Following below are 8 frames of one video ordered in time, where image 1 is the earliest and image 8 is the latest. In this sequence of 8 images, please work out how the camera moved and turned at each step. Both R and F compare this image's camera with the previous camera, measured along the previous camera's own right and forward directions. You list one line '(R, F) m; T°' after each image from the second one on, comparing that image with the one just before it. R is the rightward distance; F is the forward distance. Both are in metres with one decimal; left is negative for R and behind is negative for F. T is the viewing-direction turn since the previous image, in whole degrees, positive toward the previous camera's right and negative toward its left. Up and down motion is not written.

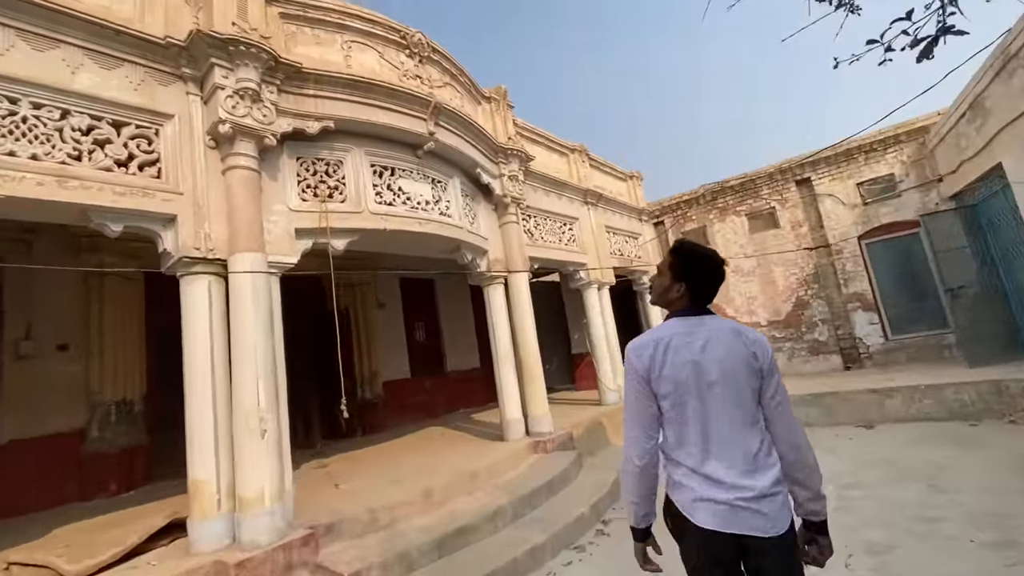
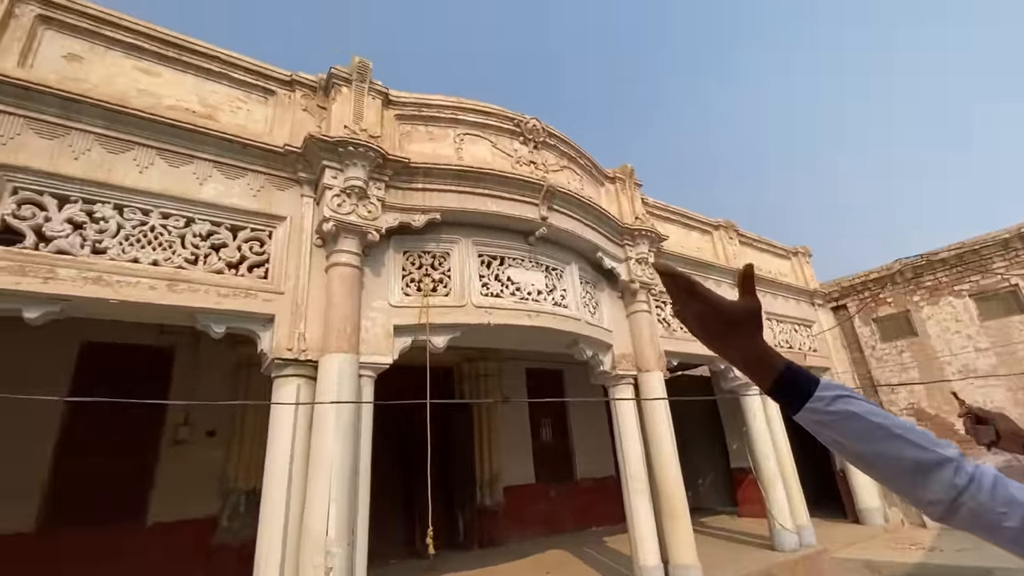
(+0.2, +1.0) m; -17°
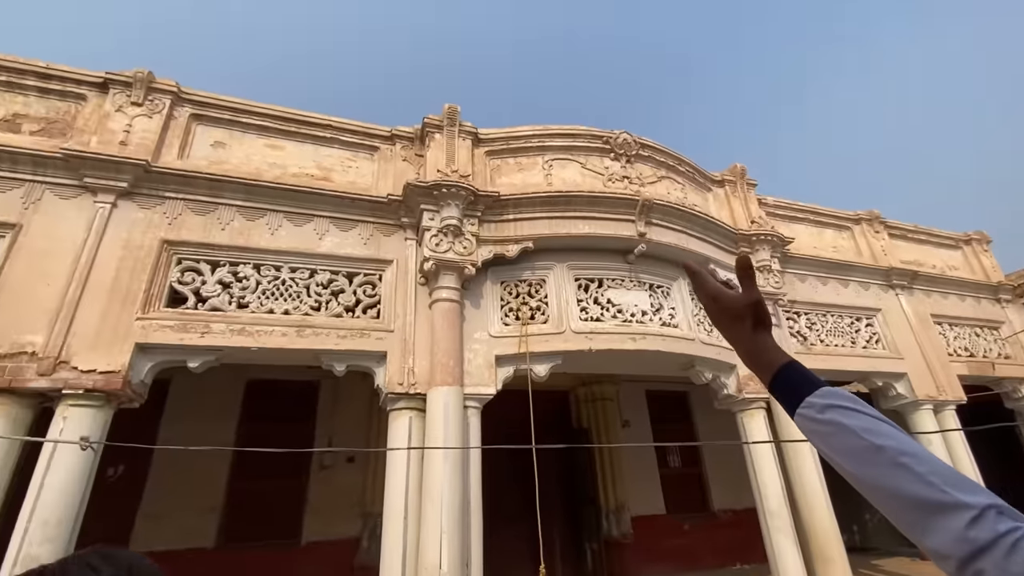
(+0.2, +0.1) m; -14°
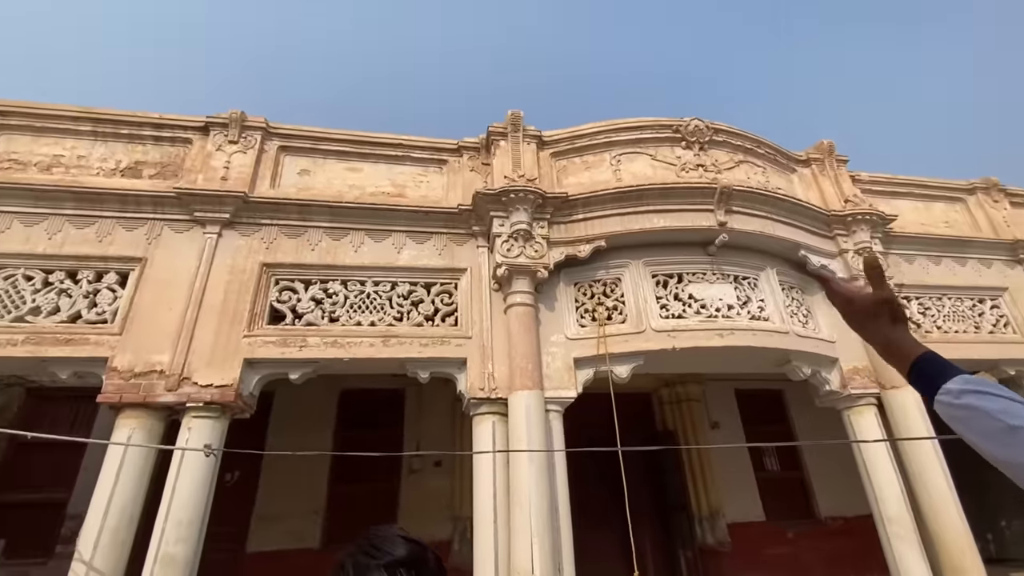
(0.0, 0.0) m; -8°
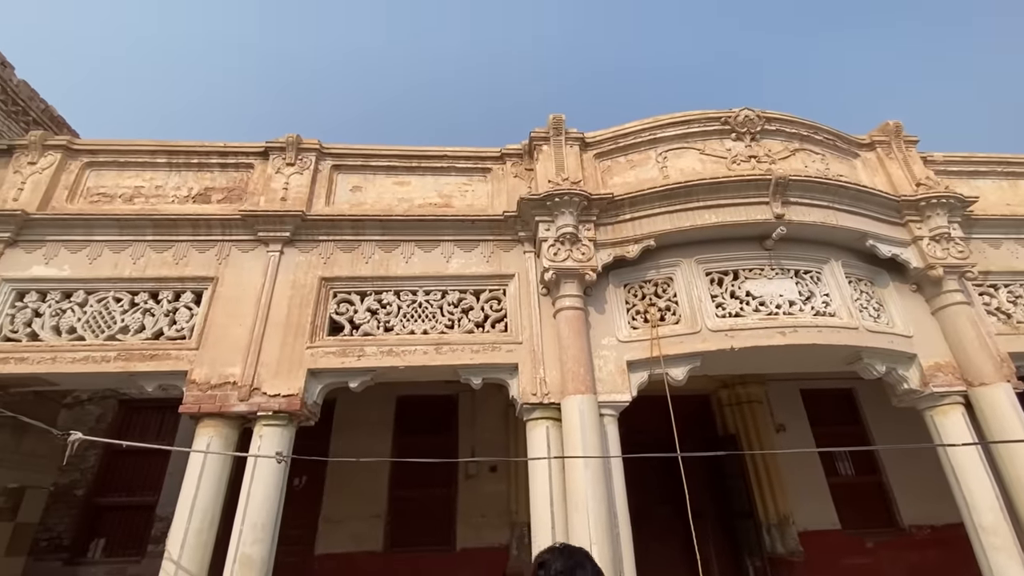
(0.0, 0.0) m; -6°
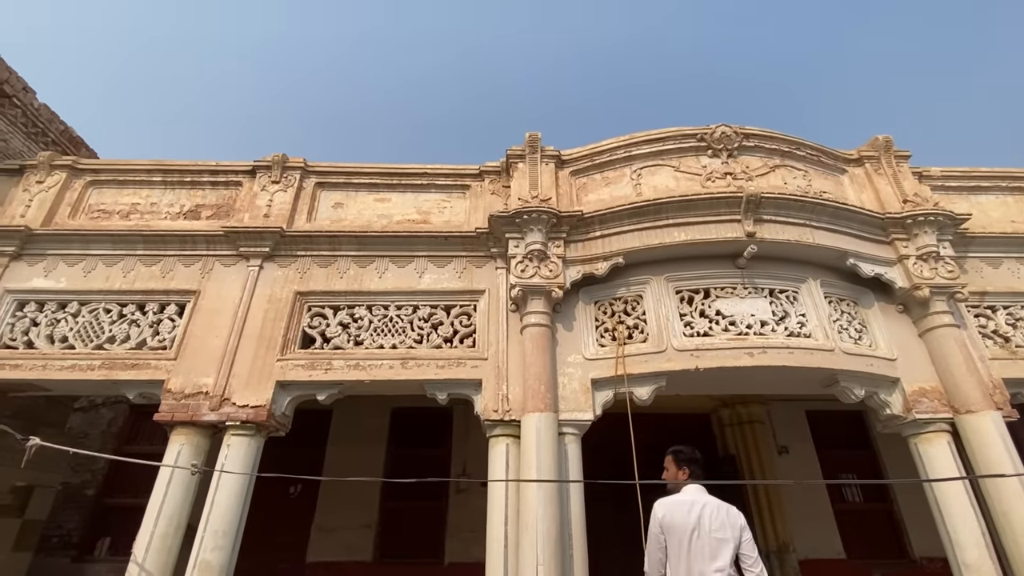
(+0.6, 0.0) m; -3°
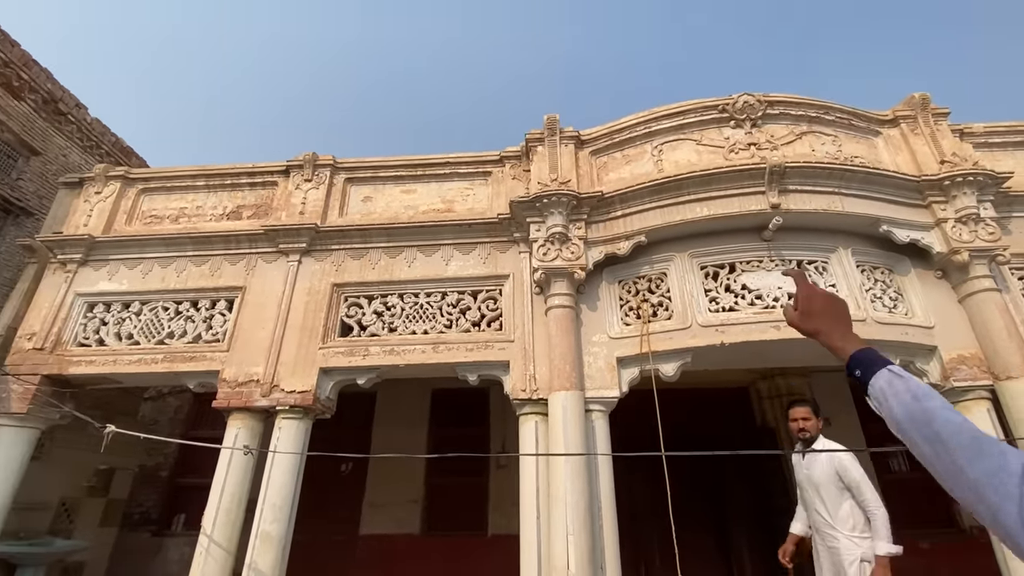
(+0.1, -0.1) m; -4°
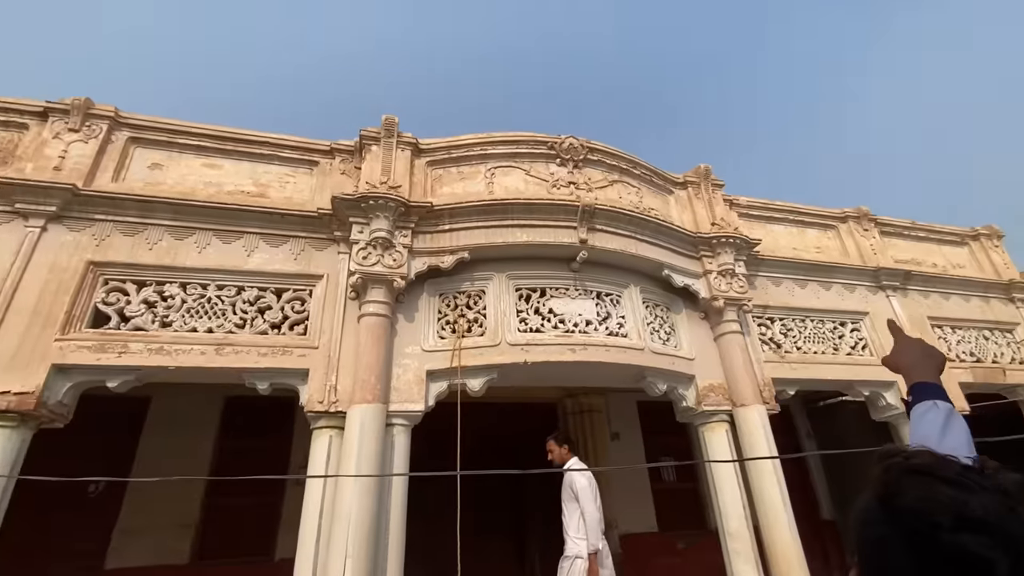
(+0.3, 0.0) m; +18°
